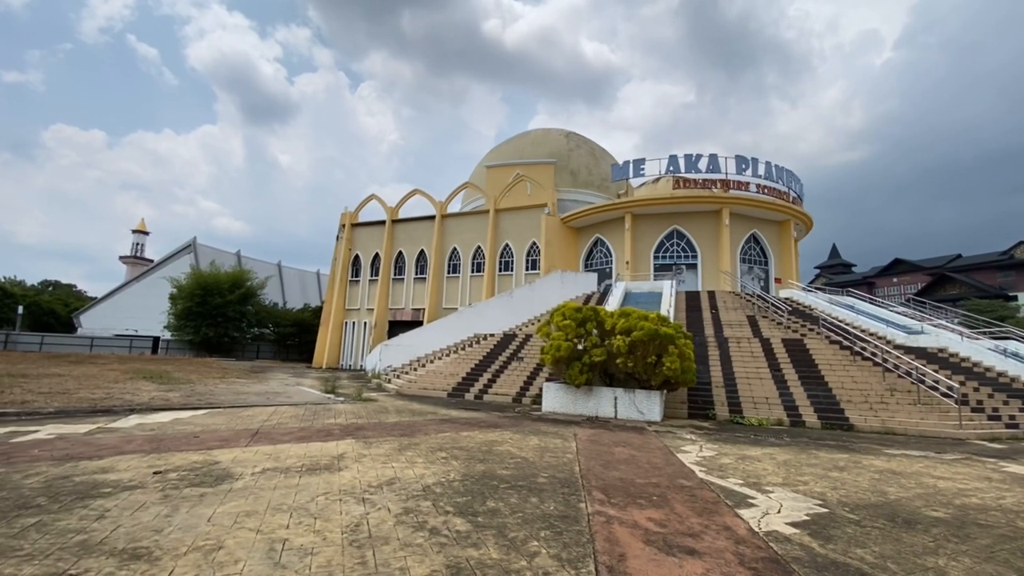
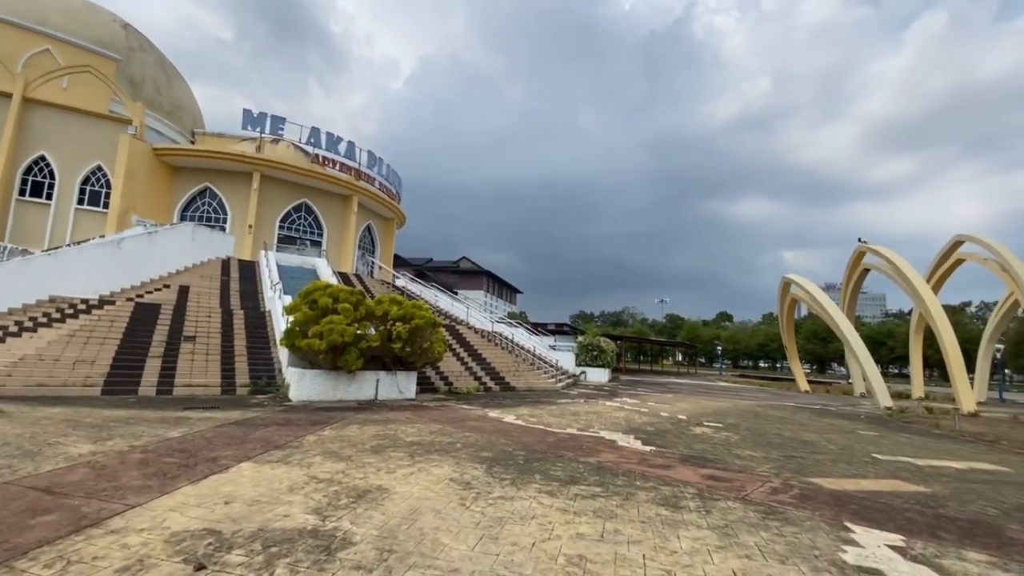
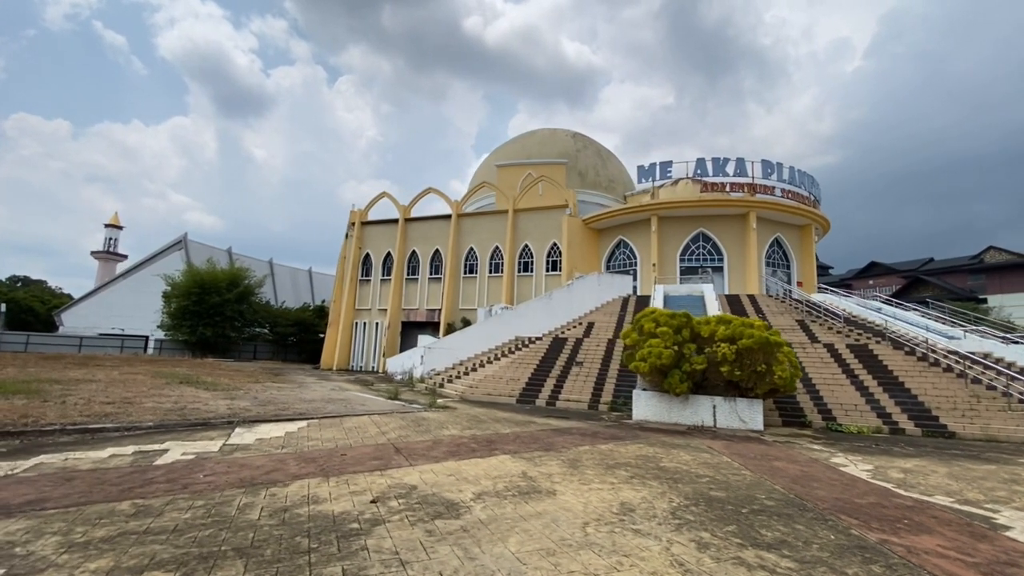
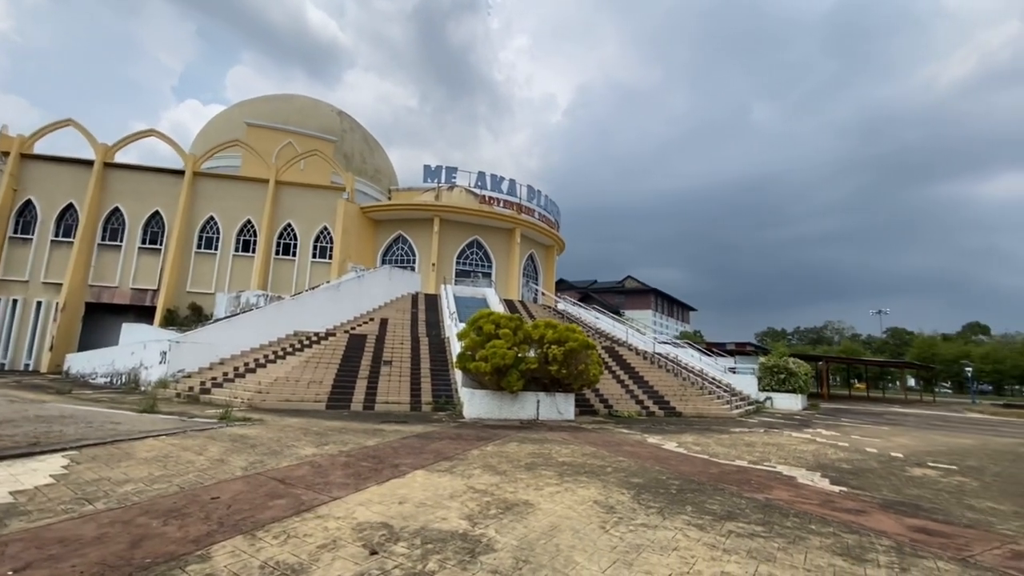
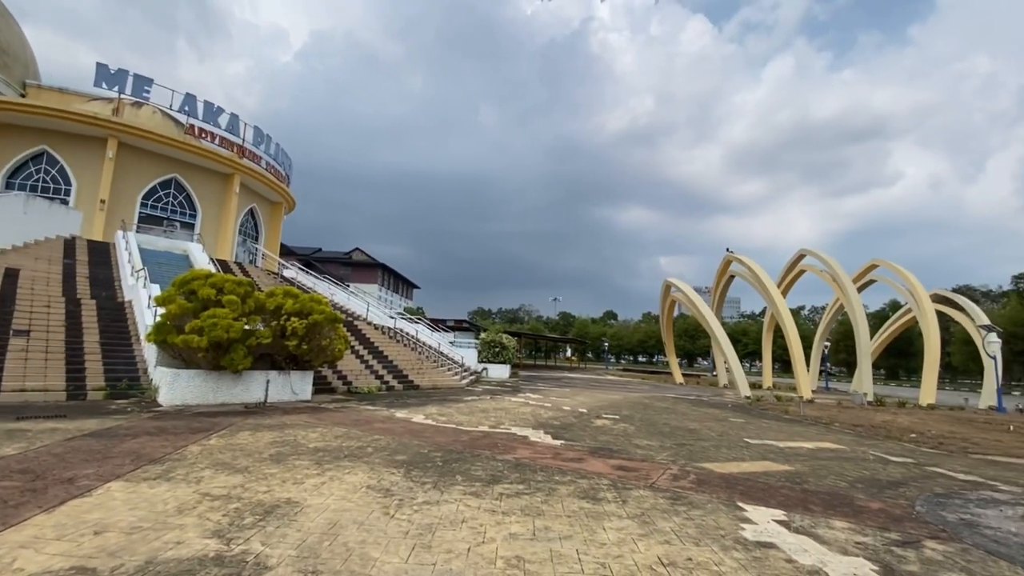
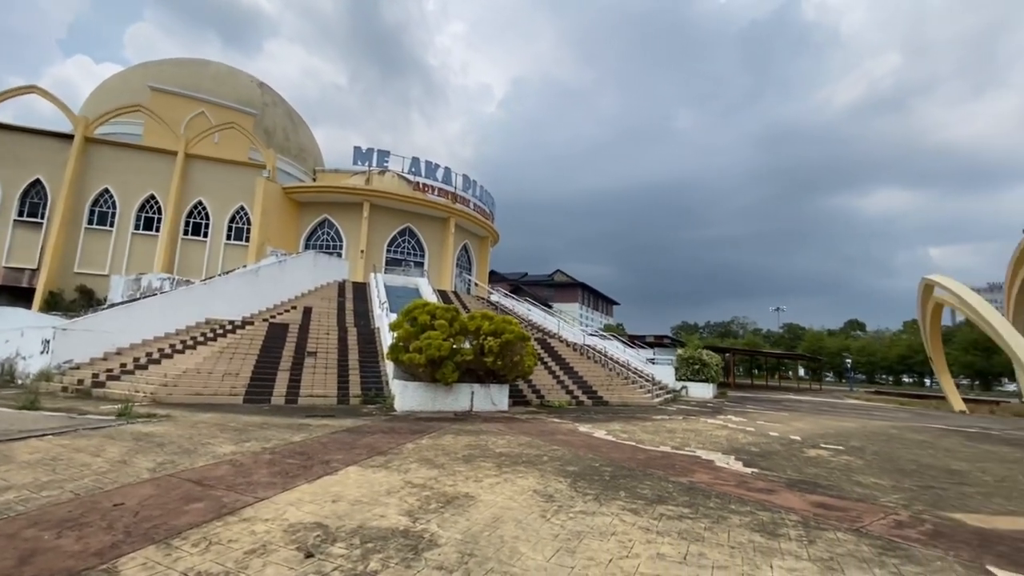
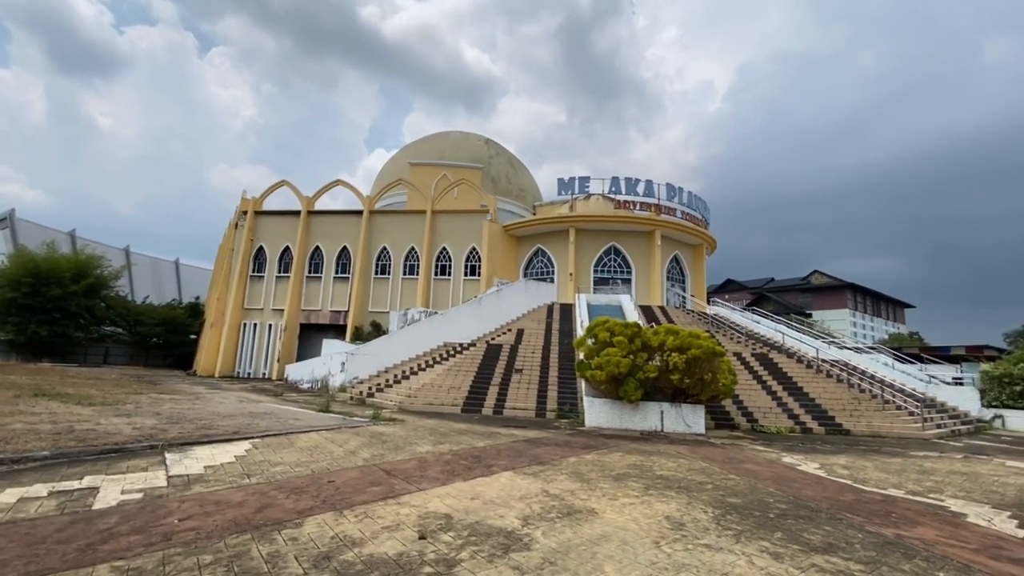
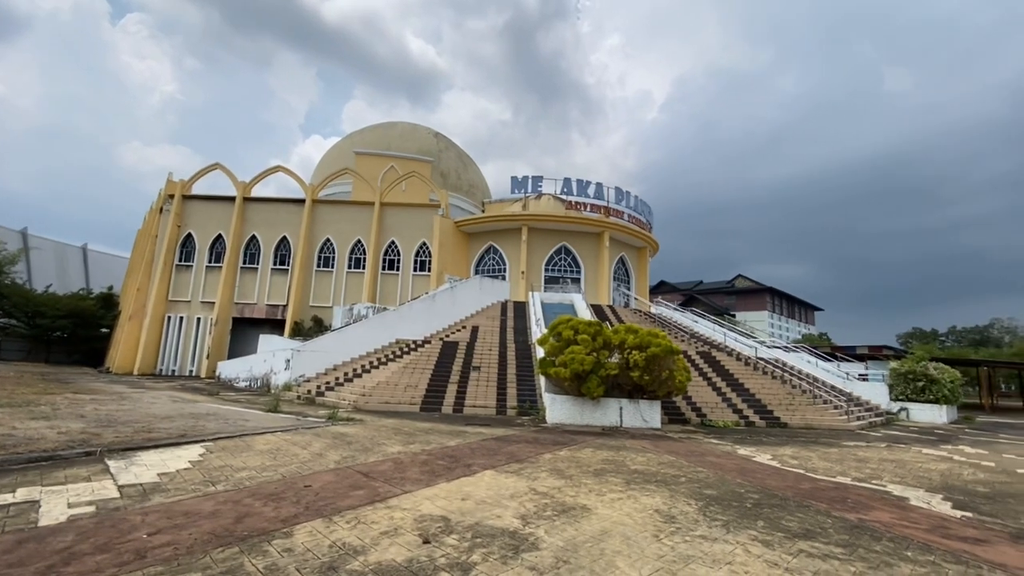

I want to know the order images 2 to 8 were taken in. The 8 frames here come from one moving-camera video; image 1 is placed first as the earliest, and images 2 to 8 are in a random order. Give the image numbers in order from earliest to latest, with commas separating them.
3, 7, 8, 4, 6, 2, 5
